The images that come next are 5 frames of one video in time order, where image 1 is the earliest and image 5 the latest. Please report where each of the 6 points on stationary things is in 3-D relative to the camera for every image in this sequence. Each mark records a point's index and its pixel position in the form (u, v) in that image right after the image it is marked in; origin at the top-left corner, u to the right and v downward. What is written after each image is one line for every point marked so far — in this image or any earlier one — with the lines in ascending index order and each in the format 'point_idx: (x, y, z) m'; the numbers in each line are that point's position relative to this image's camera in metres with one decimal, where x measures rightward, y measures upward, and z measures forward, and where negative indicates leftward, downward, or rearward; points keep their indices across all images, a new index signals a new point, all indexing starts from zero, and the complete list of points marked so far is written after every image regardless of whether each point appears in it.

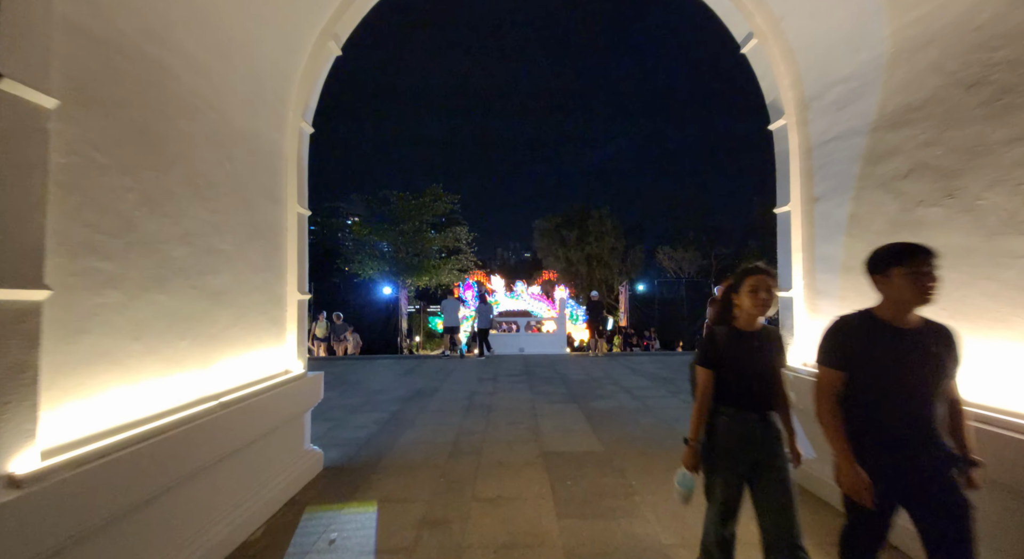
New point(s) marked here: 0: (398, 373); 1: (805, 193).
0: (-2.6, -2.2, +11.2) m
1: (+2.7, +0.8, +4.5) m
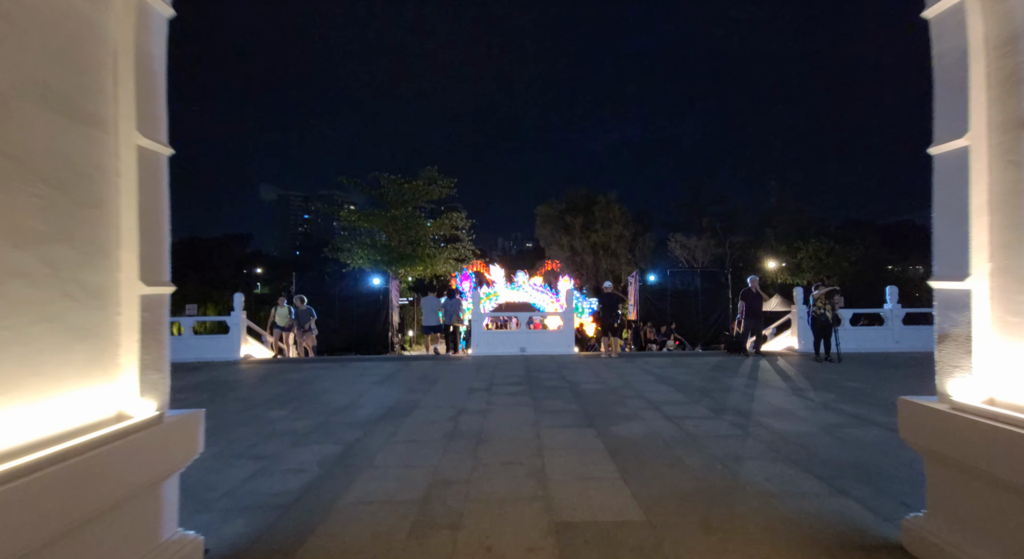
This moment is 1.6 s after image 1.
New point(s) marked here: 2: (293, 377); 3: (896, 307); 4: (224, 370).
0: (-2.7, -1.9, +9.4) m
1: (+2.7, +0.9, +2.7) m
2: (-4.5, -2.0, +10.0) m
3: (+9.9, -0.7, +12.7) m
4: (-6.5, -2.0, +11.2) m
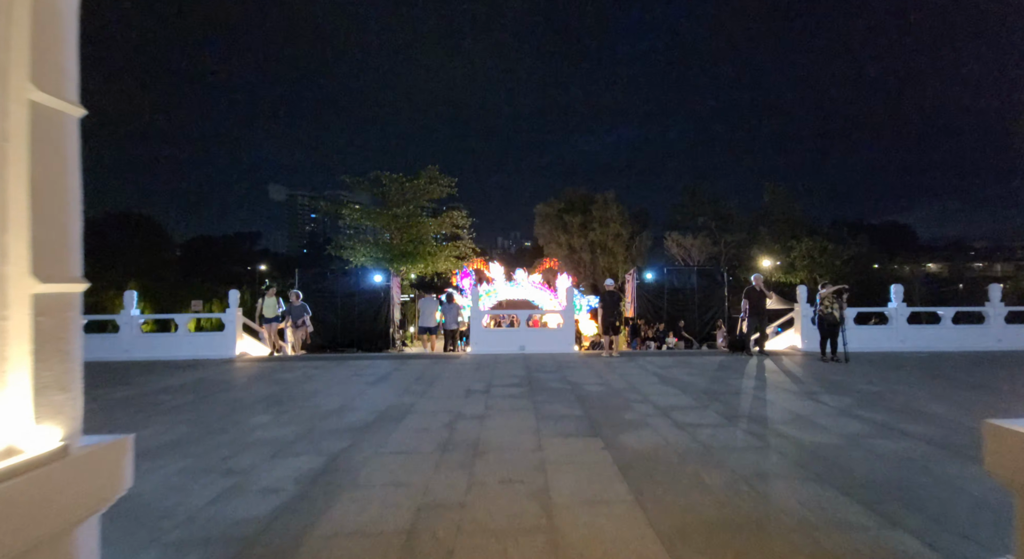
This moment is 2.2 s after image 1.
0: (-2.7, -1.9, +8.8) m
1: (+2.7, +0.9, +2.1) m
2: (-4.5, -1.9, +9.5) m
3: (+9.8, -0.6, +12.1) m
4: (-6.6, -1.9, +10.6) m
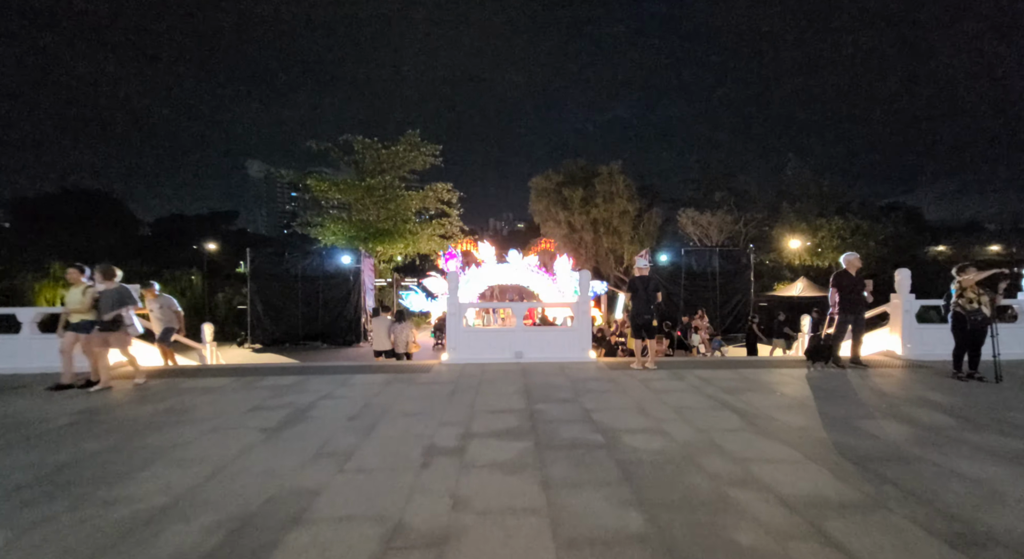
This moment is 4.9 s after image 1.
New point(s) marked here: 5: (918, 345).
0: (-2.8, -1.6, +5.4) m
1: (+2.7, +0.9, -1.3) m
2: (-4.6, -1.6, +6.1) m
3: (+9.7, -0.3, +8.9) m
4: (-6.7, -1.6, +7.2) m
5: (+7.7, -1.2, +9.2) m
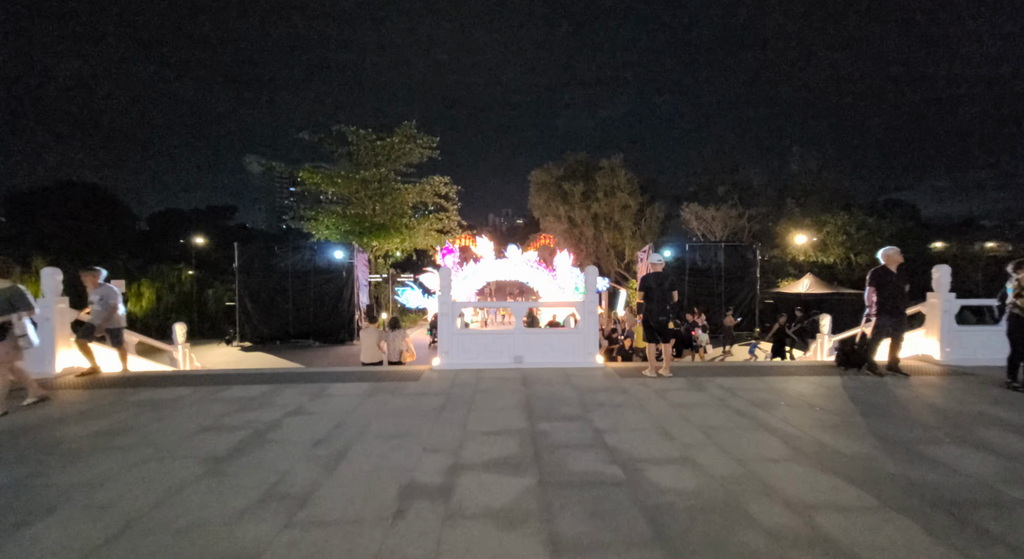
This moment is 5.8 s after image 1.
0: (-2.8, -1.6, +4.5) m
1: (+2.7, +0.9, -2.2) m
2: (-4.6, -1.6, +5.2) m
3: (+9.7, -0.3, +8.0) m
4: (-6.7, -1.6, +6.2) m
5: (+7.7, -1.2, +8.3) m
